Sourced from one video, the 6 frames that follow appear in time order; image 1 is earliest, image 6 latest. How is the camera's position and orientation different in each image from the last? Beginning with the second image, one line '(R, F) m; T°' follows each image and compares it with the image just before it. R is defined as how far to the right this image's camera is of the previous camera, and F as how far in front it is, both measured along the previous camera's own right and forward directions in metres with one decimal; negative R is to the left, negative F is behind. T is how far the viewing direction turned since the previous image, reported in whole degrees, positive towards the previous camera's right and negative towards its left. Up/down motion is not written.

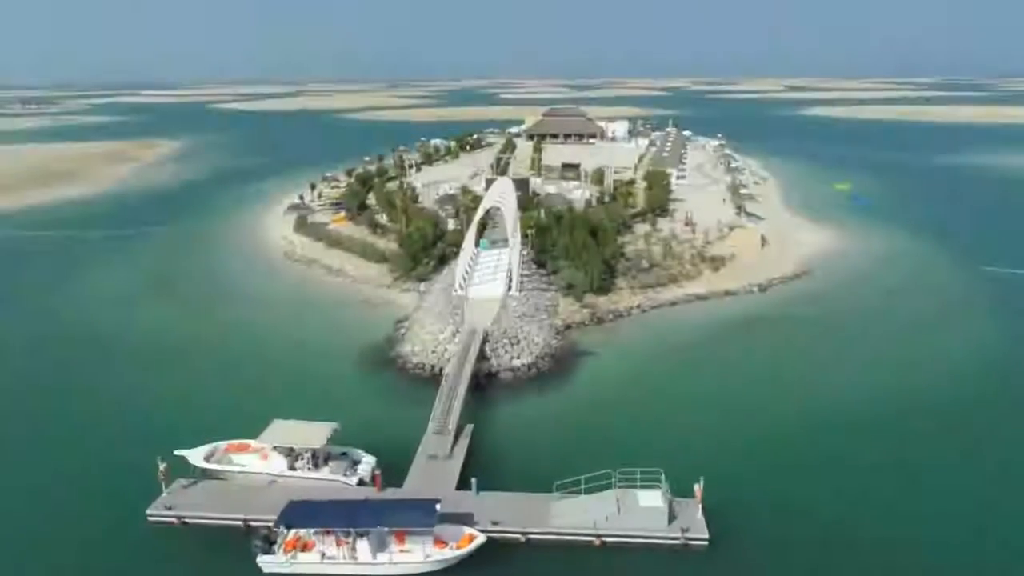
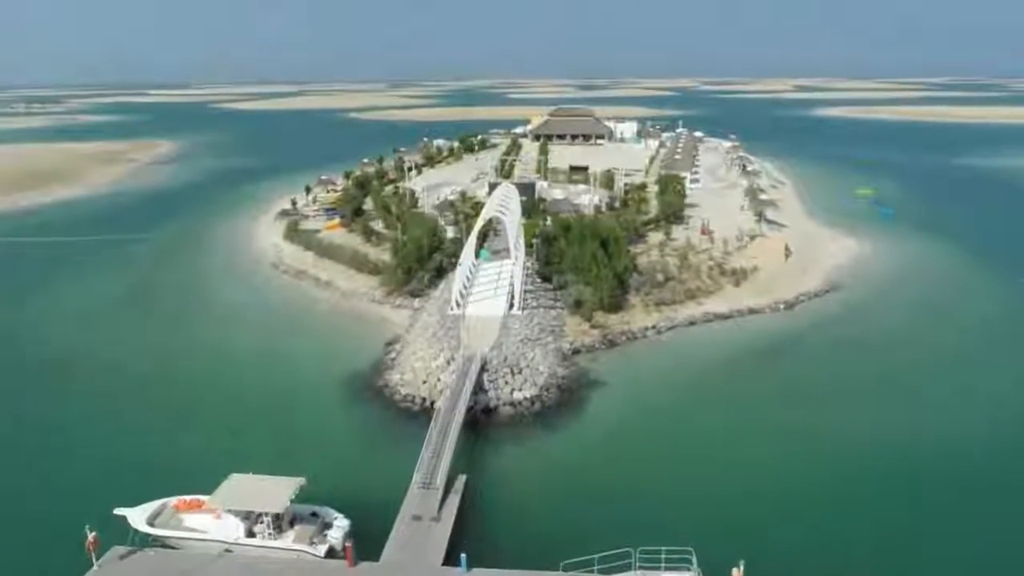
(+0.1, +2.9) m; -1°
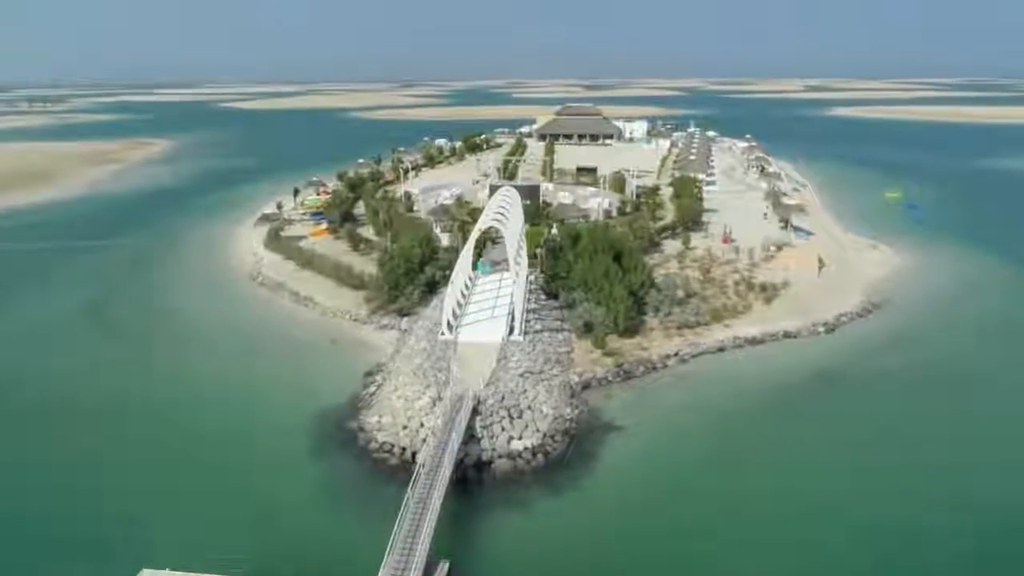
(+0.2, +3.8) m; 0°
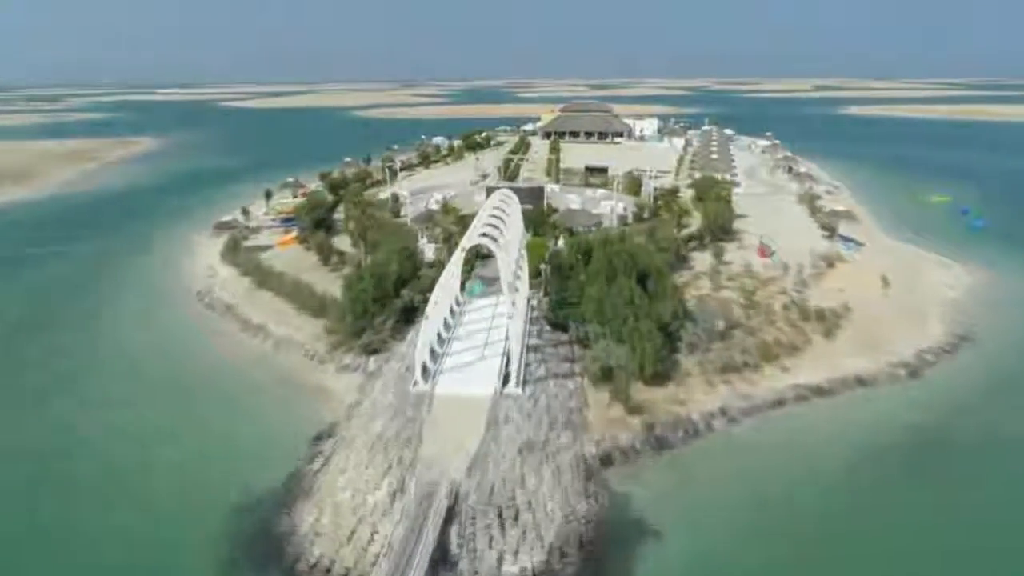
(+0.2, +5.8) m; 0°
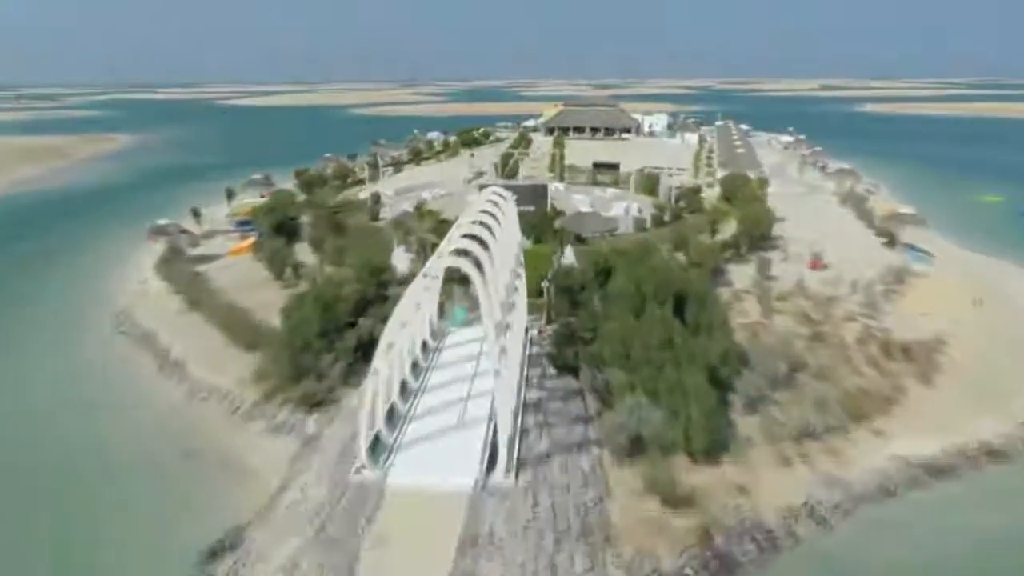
(+0.2, +5.9) m; 0°
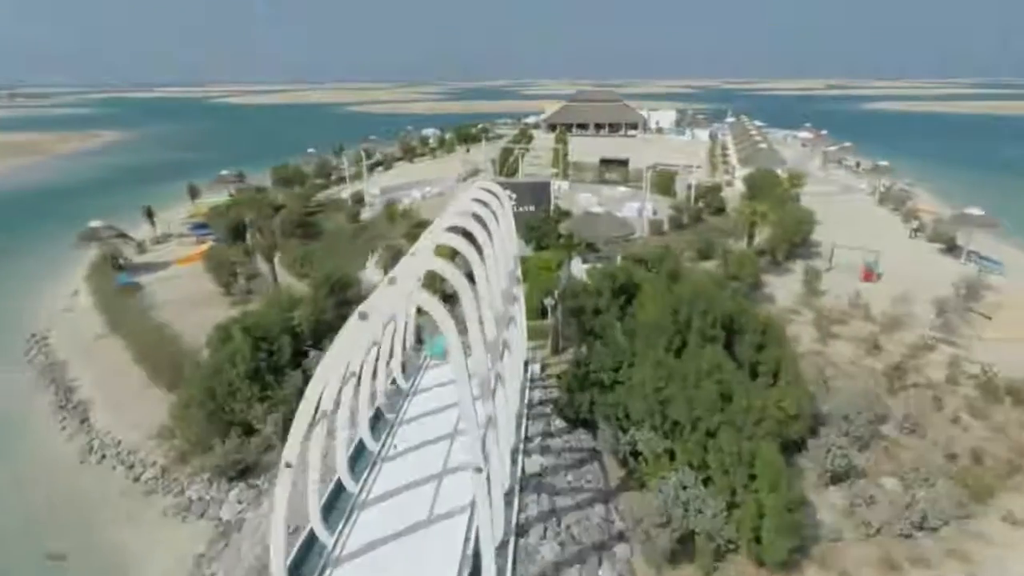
(+0.1, +4.2) m; 0°
